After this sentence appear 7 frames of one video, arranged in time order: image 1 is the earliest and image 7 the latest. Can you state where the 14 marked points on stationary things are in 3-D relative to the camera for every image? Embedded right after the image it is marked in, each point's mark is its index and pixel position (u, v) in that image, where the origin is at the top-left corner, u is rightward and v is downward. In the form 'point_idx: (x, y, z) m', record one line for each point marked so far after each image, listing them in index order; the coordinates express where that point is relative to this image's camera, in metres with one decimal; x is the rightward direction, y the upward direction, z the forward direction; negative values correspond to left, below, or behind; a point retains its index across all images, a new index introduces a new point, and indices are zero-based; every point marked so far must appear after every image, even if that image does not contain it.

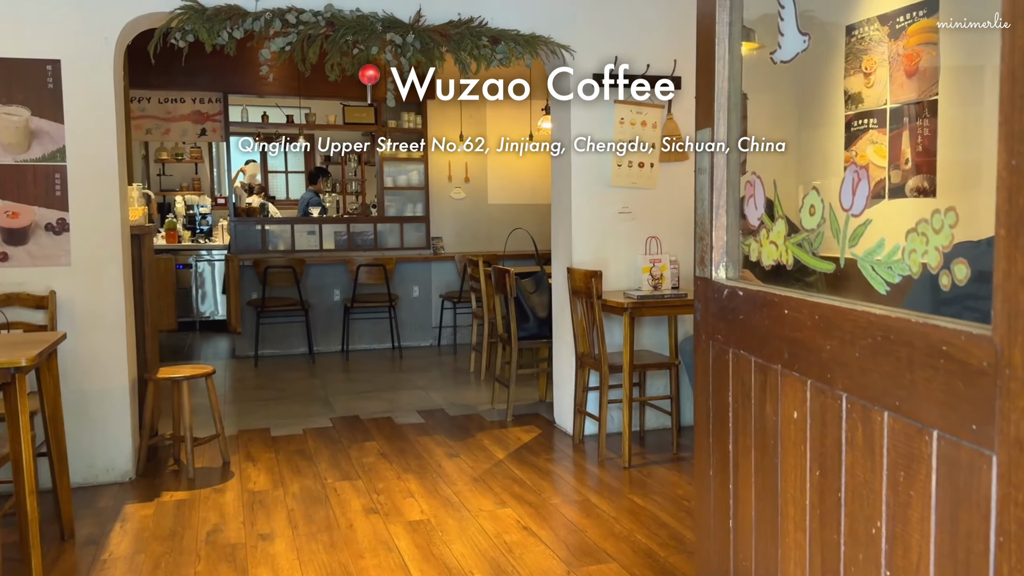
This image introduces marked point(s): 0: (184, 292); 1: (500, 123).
0: (-3.4, 0.0, +8.4) m
1: (-0.1, +1.5, +7.4) m
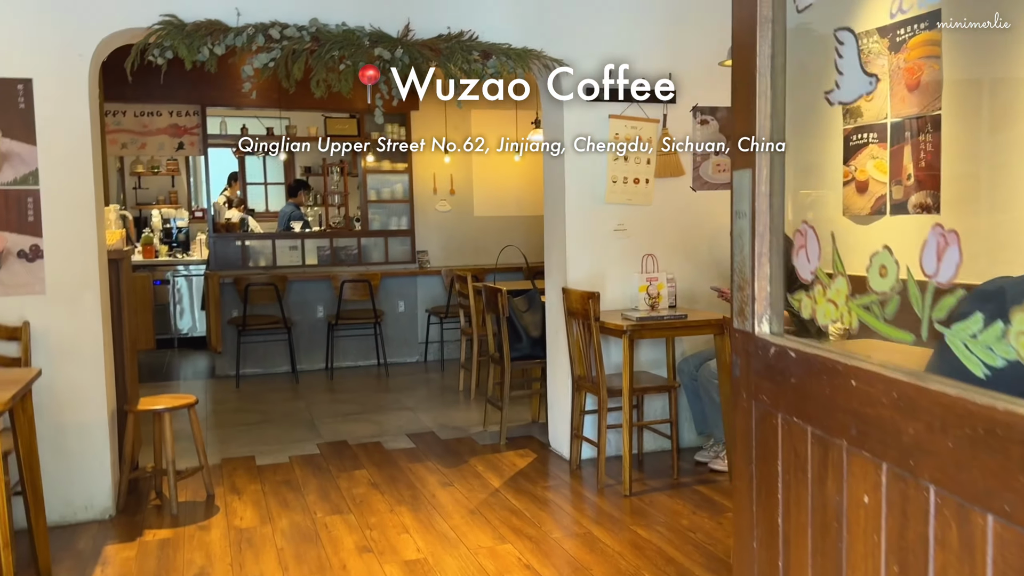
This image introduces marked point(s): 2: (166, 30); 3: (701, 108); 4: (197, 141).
0: (-3.5, -0.2, +8.2) m
1: (-0.2, +1.4, +7.3) m
2: (-1.4, +1.1, +3.4) m
3: (+1.0, +0.9, +4.2) m
4: (-2.5, +1.2, +6.6) m
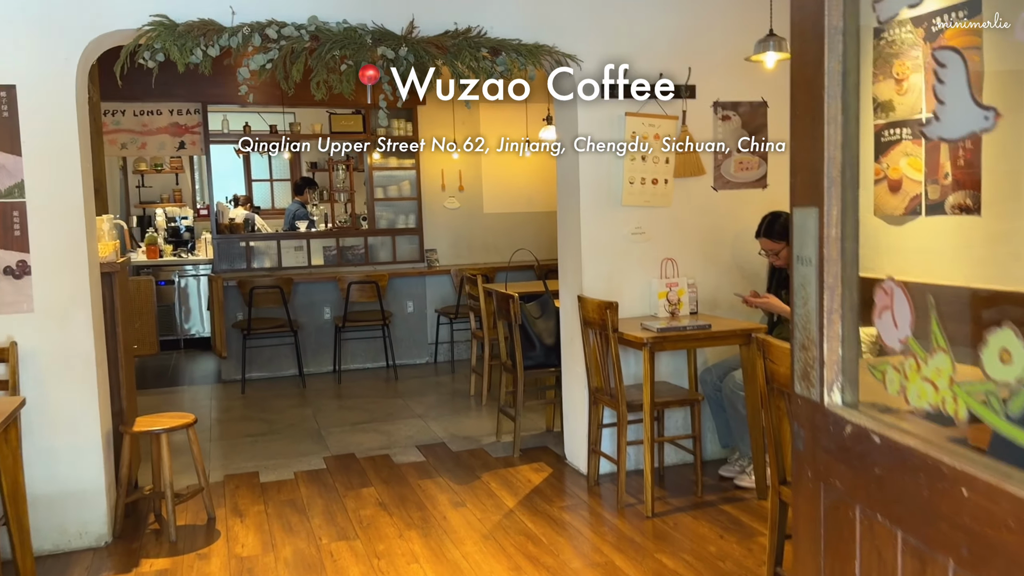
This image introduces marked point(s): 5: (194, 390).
0: (-3.4, -0.2, +8.1) m
1: (-0.2, +1.4, +7.0) m
2: (-1.4, +1.0, +3.2) m
3: (+1.0, +0.9, +4.0) m
4: (-2.4, +1.2, +6.4) m
5: (-2.4, -0.8, +6.2) m
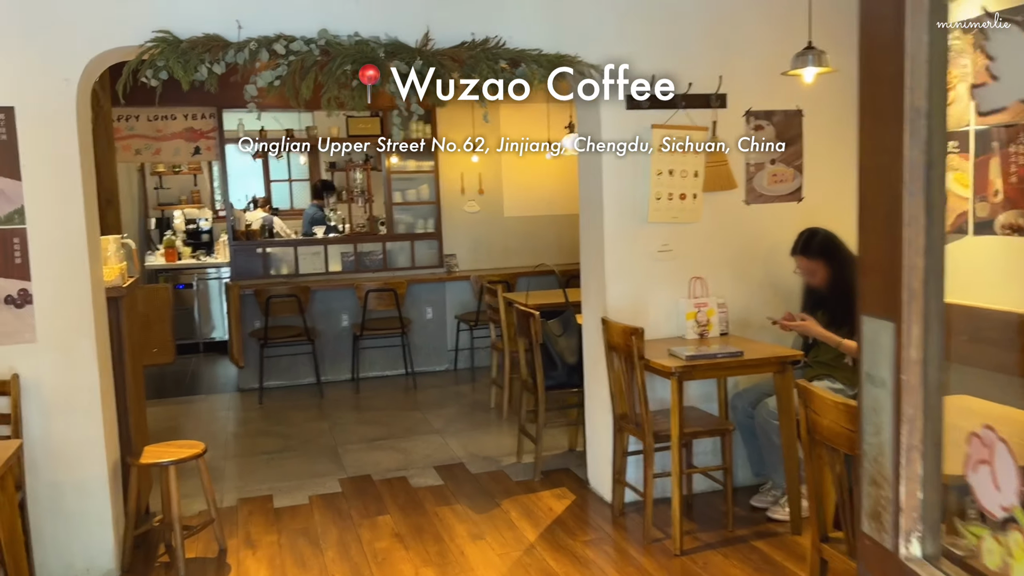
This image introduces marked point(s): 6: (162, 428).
0: (-3.2, -0.3, +8.0) m
1: (0.0, +1.3, +6.9) m
2: (-1.3, +0.9, +3.1) m
3: (+1.1, +0.8, +3.8) m
4: (-2.3, +1.1, +6.3) m
5: (-2.3, -0.8, +6.1) m
6: (-2.3, -0.9, +5.5) m
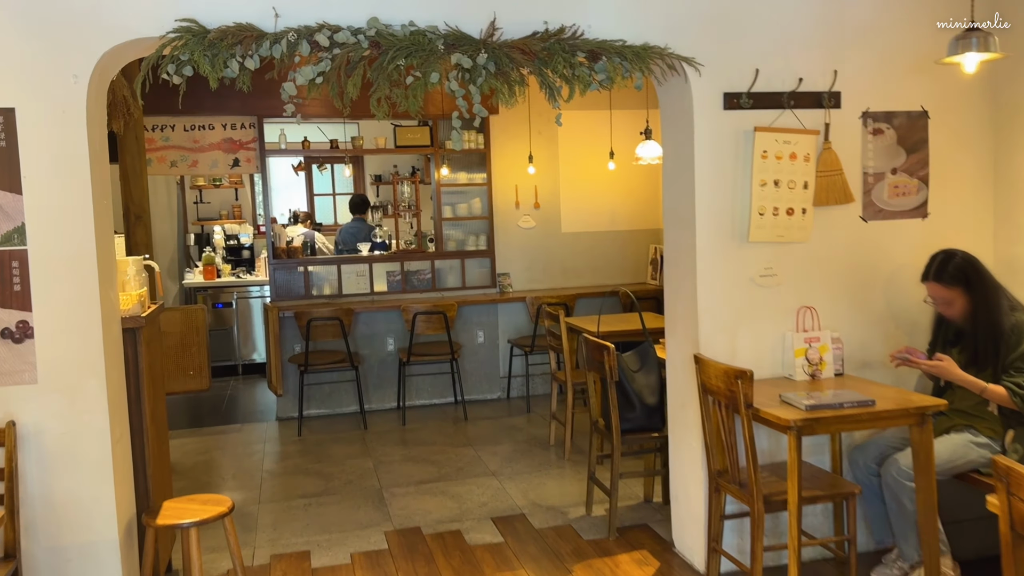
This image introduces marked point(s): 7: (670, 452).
0: (-2.7, -0.4, +7.6) m
1: (+0.5, +1.2, +6.3) m
2: (-1.0, +0.8, +2.6) m
3: (+1.4, +0.7, +3.2) m
4: (-1.9, +0.9, +5.9) m
5: (-1.8, -1.0, +5.7) m
6: (-2.0, -1.1, +5.0) m
7: (+0.7, -0.7, +3.4) m
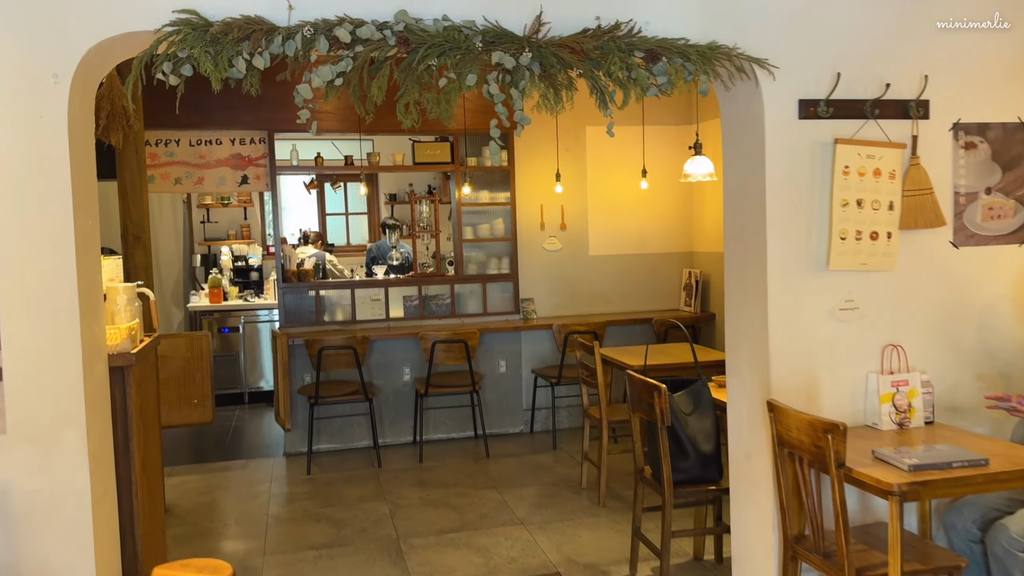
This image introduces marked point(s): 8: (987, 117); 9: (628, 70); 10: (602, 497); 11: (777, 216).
0: (-2.5, -0.6, +7.2) m
1: (+0.7, +1.0, +6.0) m
2: (-0.9, +0.7, +2.2) m
3: (+1.6, +0.6, +2.8) m
4: (-1.7, +0.8, +5.5) m
5: (-1.7, -1.2, +5.3) m
6: (-1.8, -1.2, +4.6) m
7: (+0.8, -0.8, +3.0) m
8: (+1.7, +0.6, +2.9) m
9: (+0.4, +0.7, +2.5) m
10: (+0.5, -1.1, +4.3) m
11: (+0.9, +0.2, +2.7) m
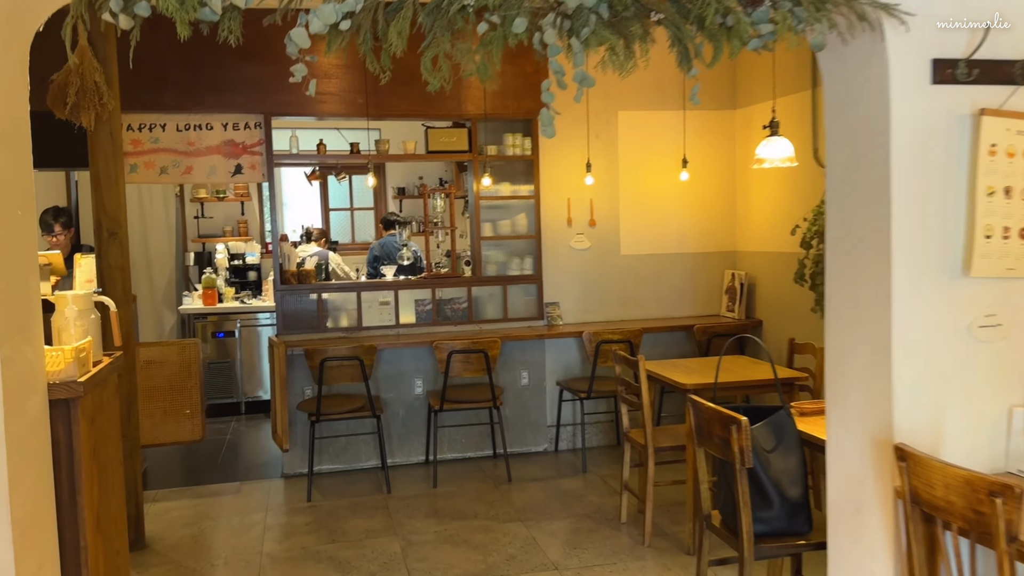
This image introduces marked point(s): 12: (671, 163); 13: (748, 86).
0: (-2.3, -0.6, +6.6) m
1: (+0.8, +1.0, +5.4) m
2: (-0.8, +0.7, +1.7) m
3: (+1.7, +0.5, +2.3) m
4: (-1.5, +0.8, +4.9) m
5: (-1.5, -1.2, +4.7) m
6: (-1.7, -1.2, +4.1) m
7: (+0.9, -0.8, +2.4) m
8: (+1.8, +0.6, +2.3) m
9: (+0.5, +0.6, +1.9) m
10: (+0.6, -1.1, +3.8) m
11: (+1.0, +0.2, +2.1) m
12: (+1.0, +0.8, +5.4) m
13: (+1.5, +1.3, +5.3) m
